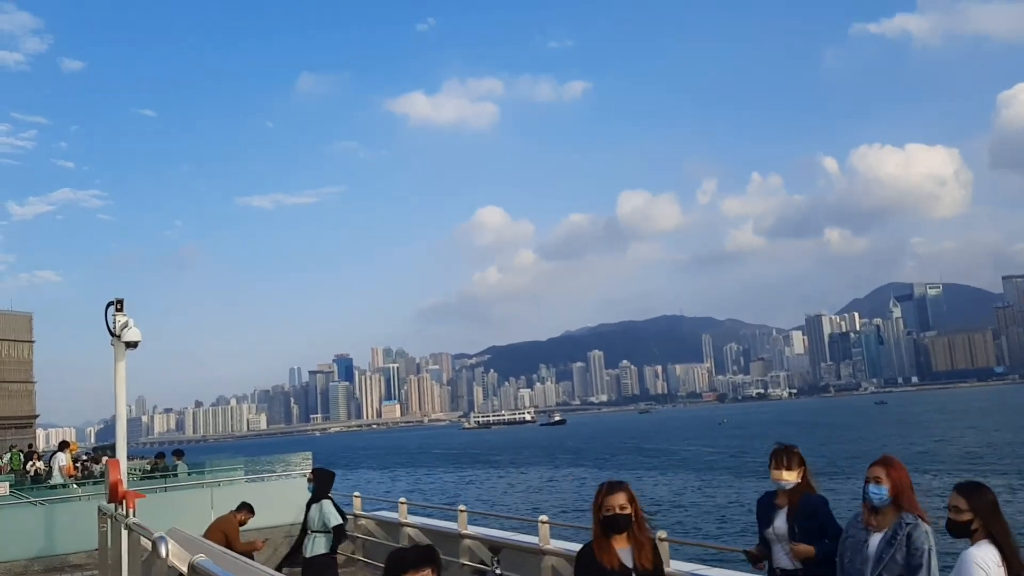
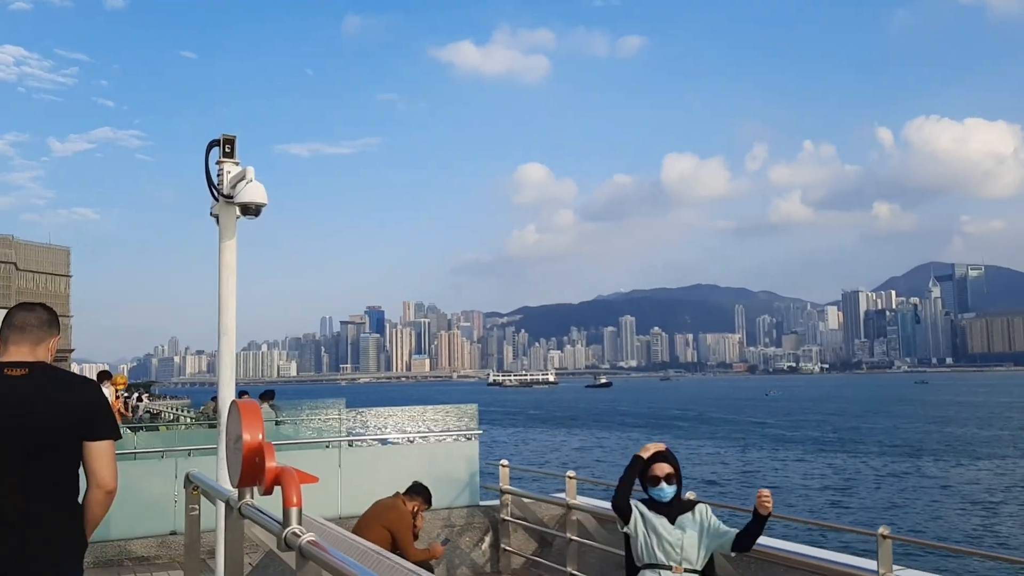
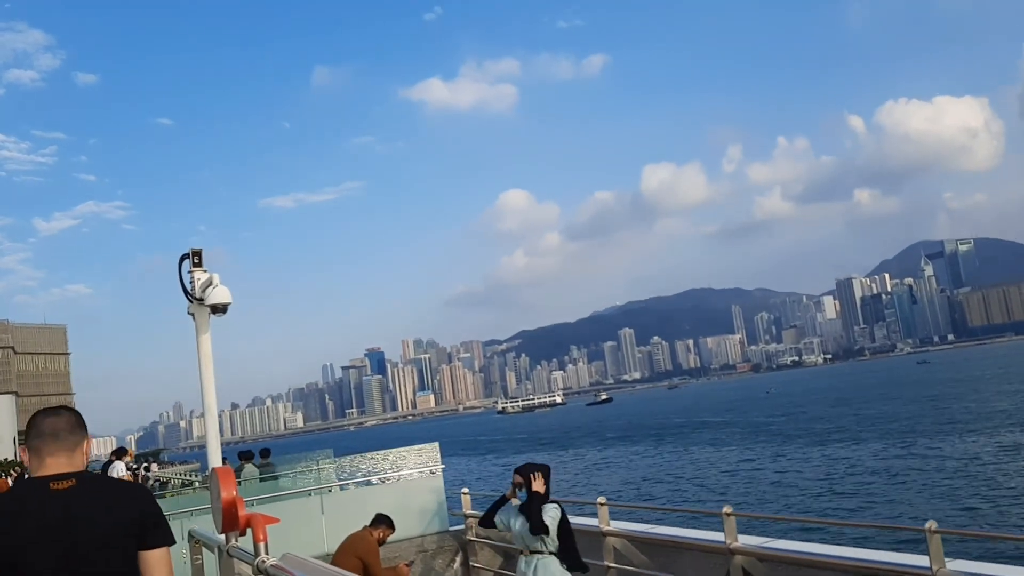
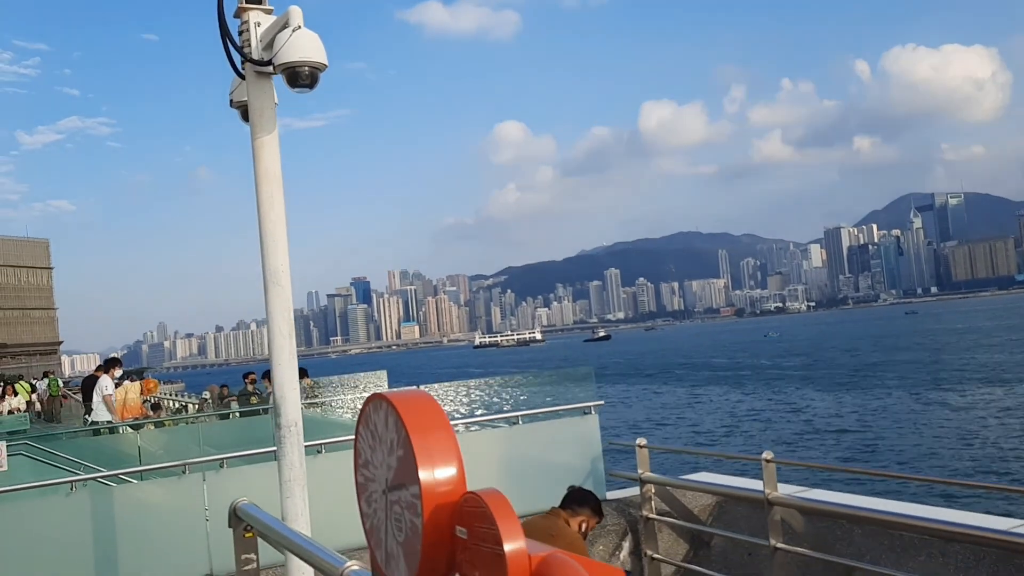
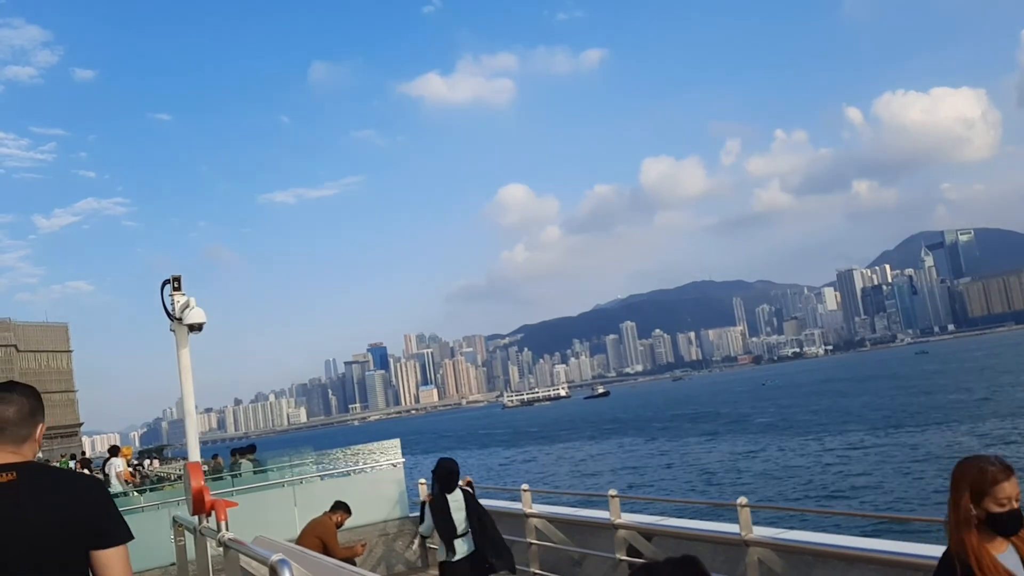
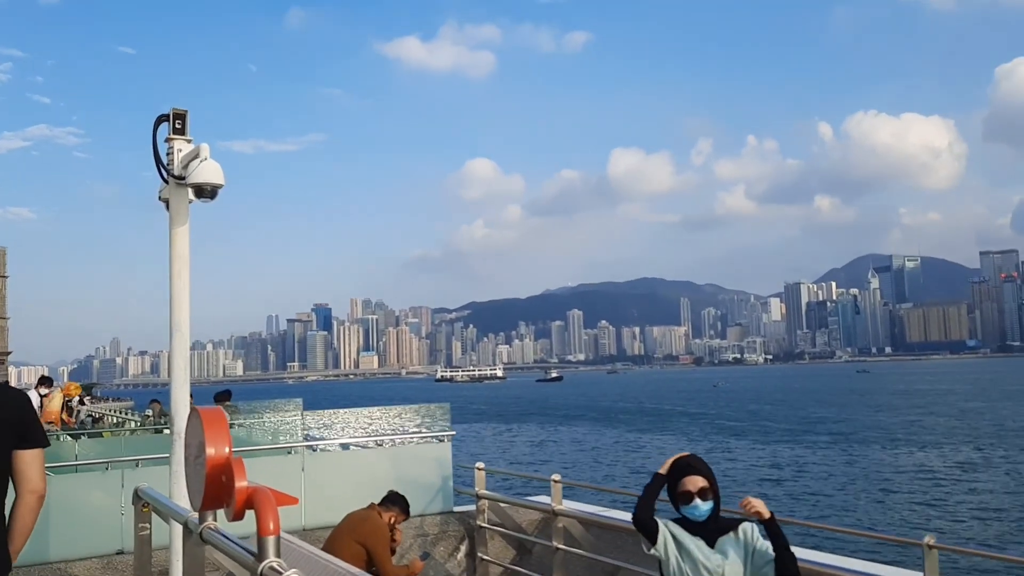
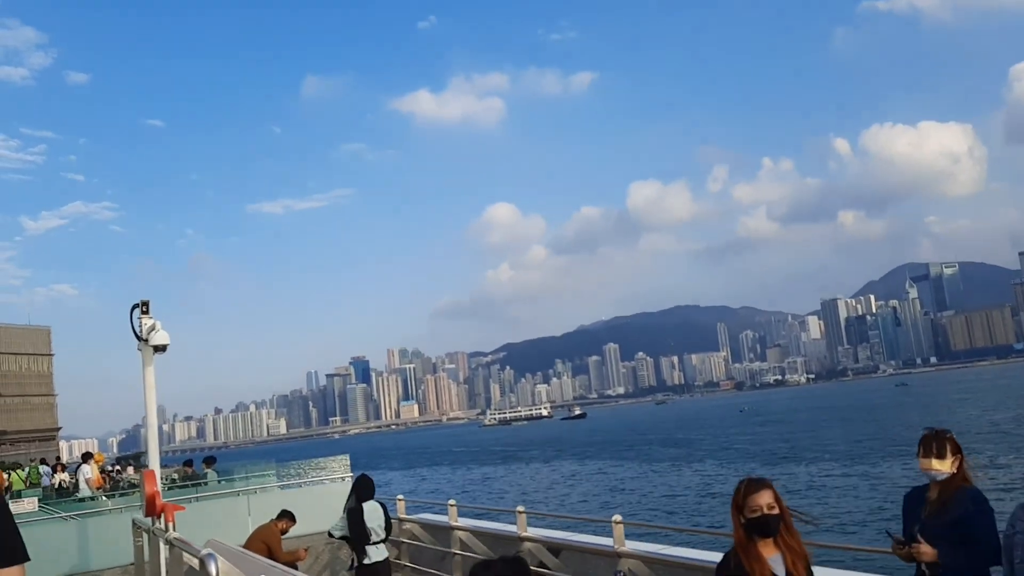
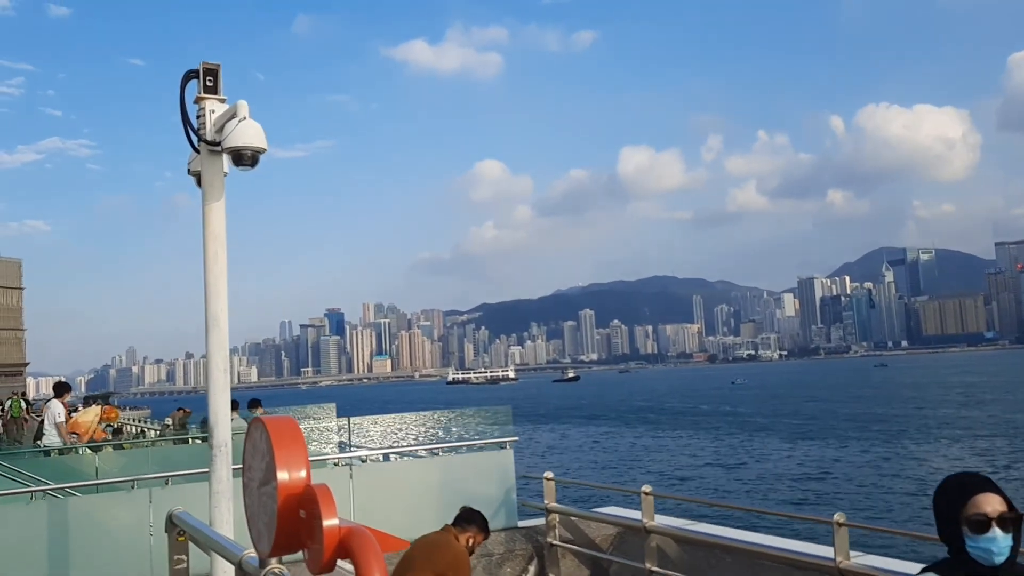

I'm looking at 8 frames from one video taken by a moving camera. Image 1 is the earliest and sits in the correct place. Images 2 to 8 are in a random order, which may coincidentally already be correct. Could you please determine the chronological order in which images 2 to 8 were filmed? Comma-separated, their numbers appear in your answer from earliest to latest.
7, 5, 3, 2, 6, 8, 4
